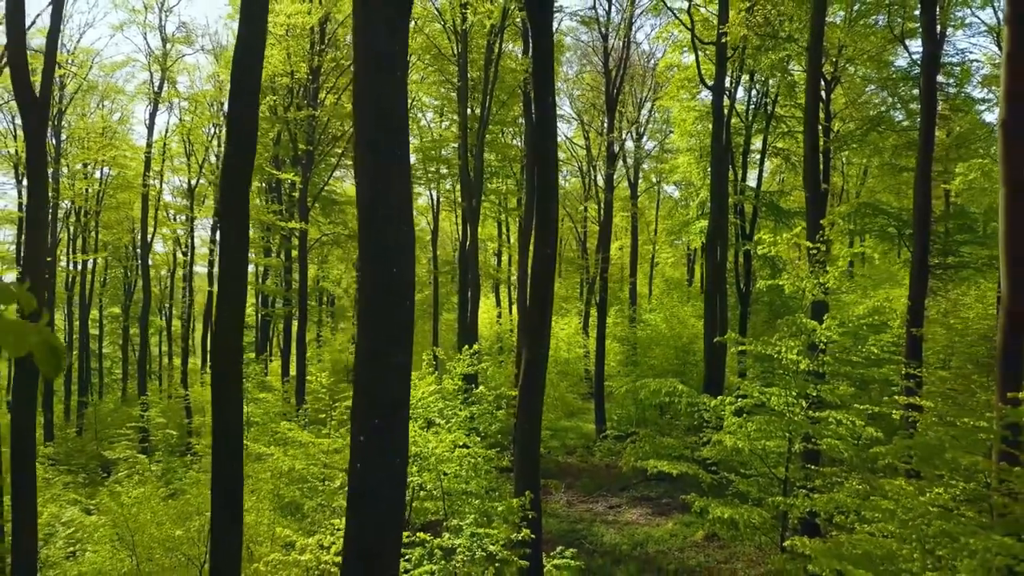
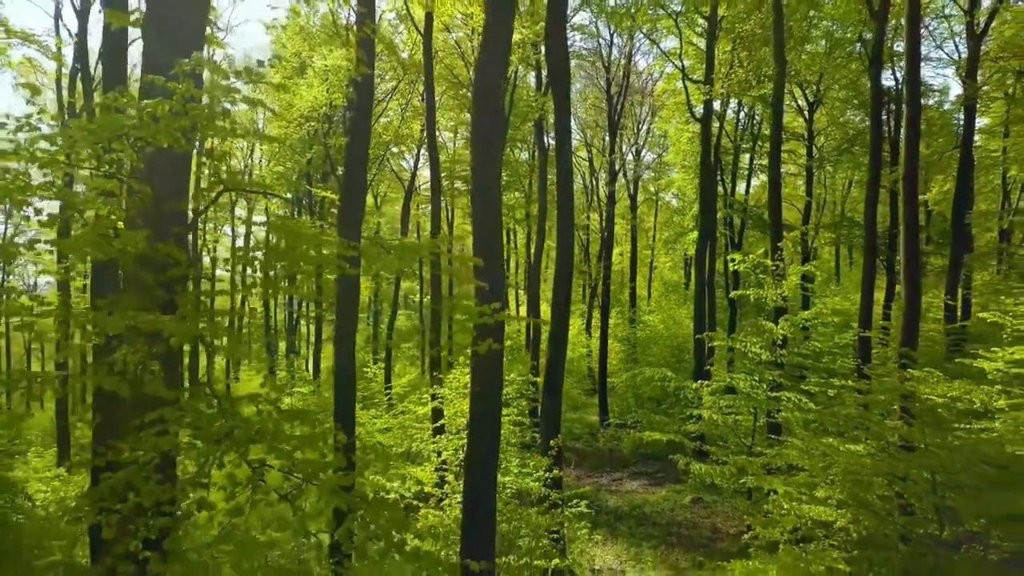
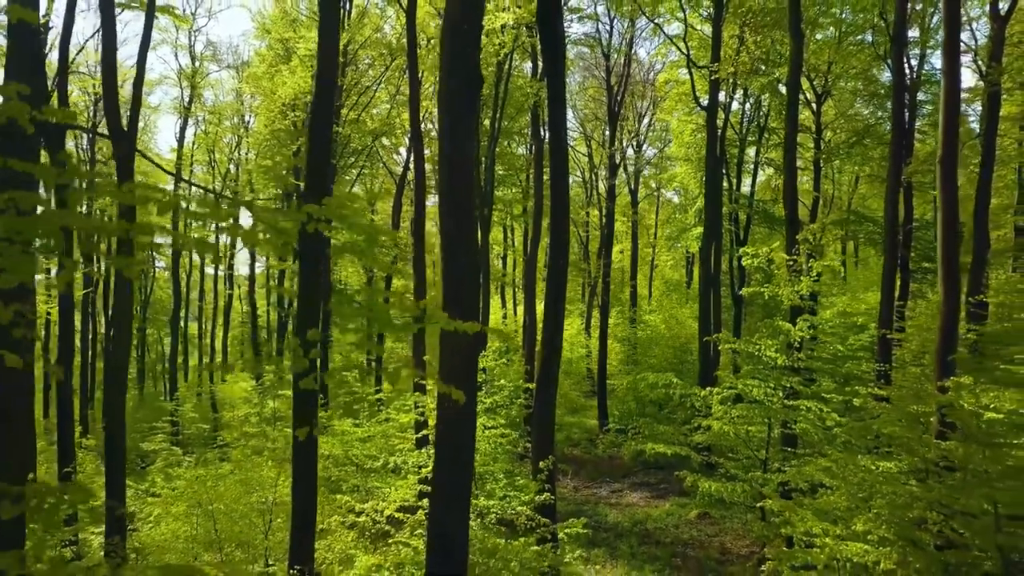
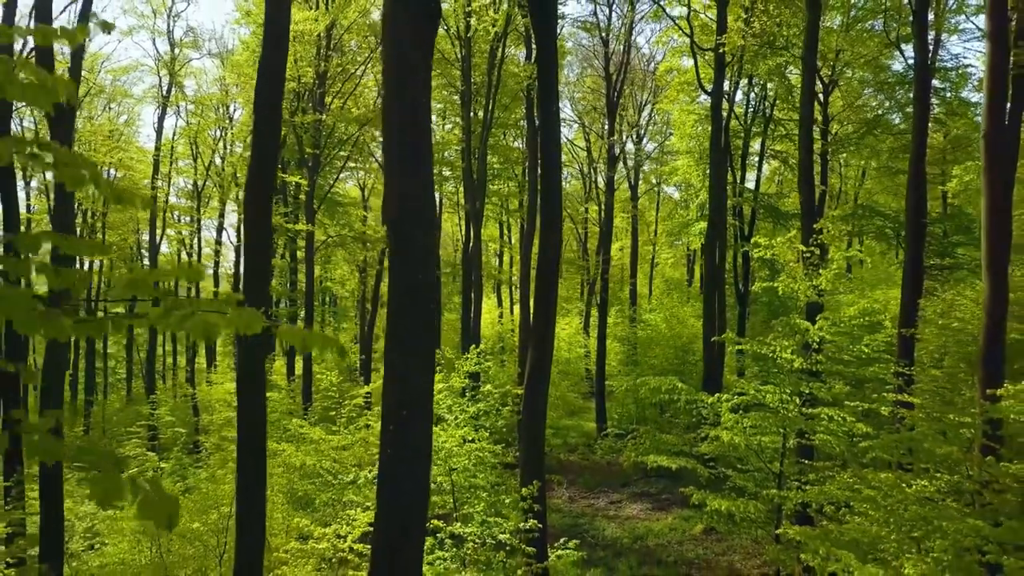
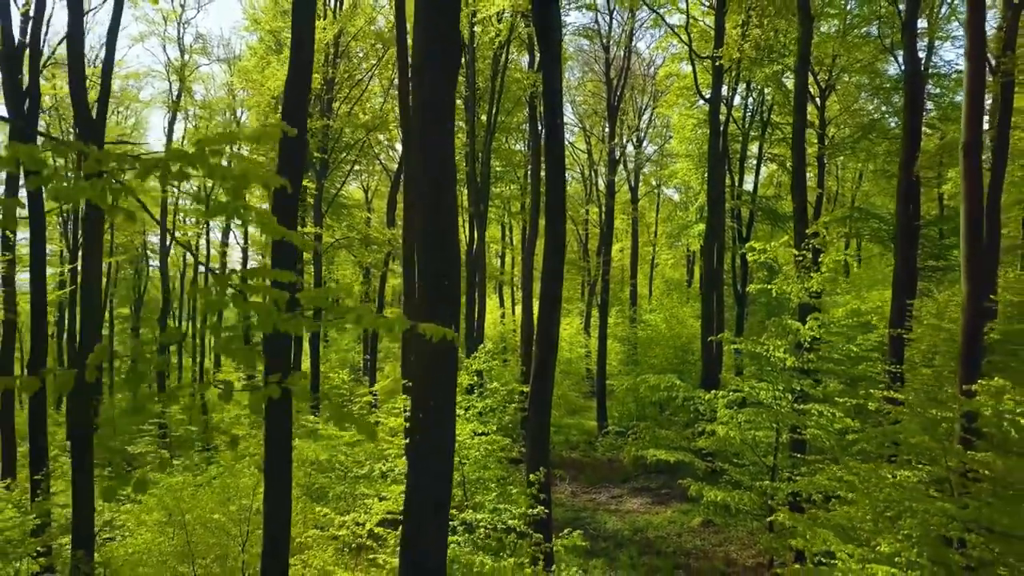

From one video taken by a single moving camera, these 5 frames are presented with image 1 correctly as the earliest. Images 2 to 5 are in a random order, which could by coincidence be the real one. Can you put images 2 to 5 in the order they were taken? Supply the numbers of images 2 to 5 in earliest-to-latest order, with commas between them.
4, 5, 3, 2
